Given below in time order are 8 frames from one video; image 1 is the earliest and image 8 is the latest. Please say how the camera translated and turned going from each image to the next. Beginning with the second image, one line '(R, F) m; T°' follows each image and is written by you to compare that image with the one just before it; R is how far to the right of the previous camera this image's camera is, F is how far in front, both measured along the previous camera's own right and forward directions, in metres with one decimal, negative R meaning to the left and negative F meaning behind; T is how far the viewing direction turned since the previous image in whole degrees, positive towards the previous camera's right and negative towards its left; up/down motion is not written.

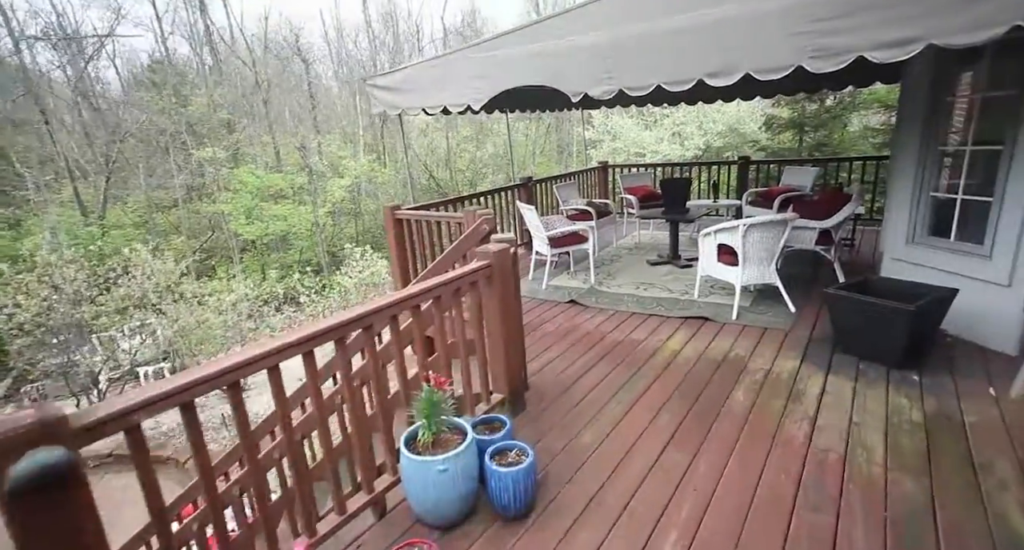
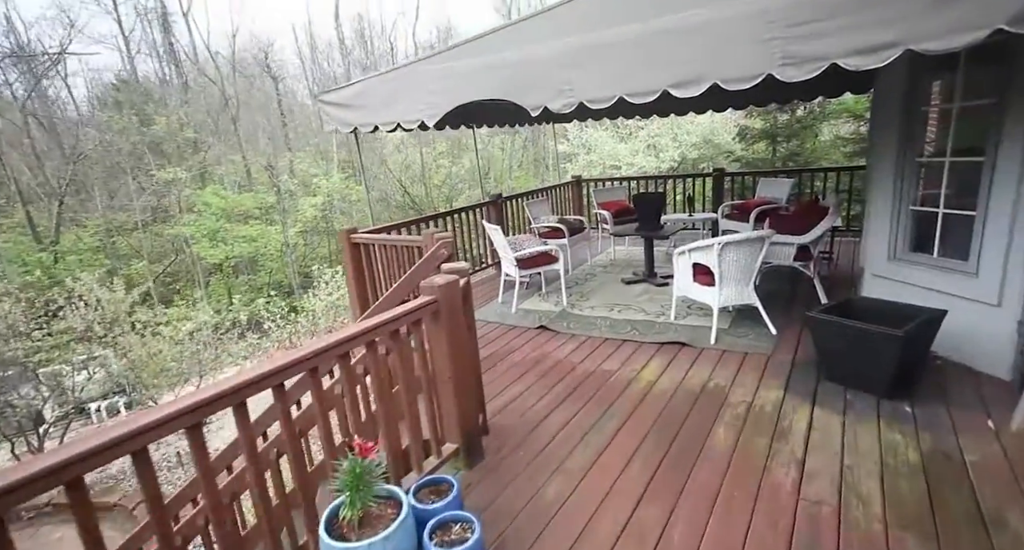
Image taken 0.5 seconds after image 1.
(+0.2, +0.3) m; +2°
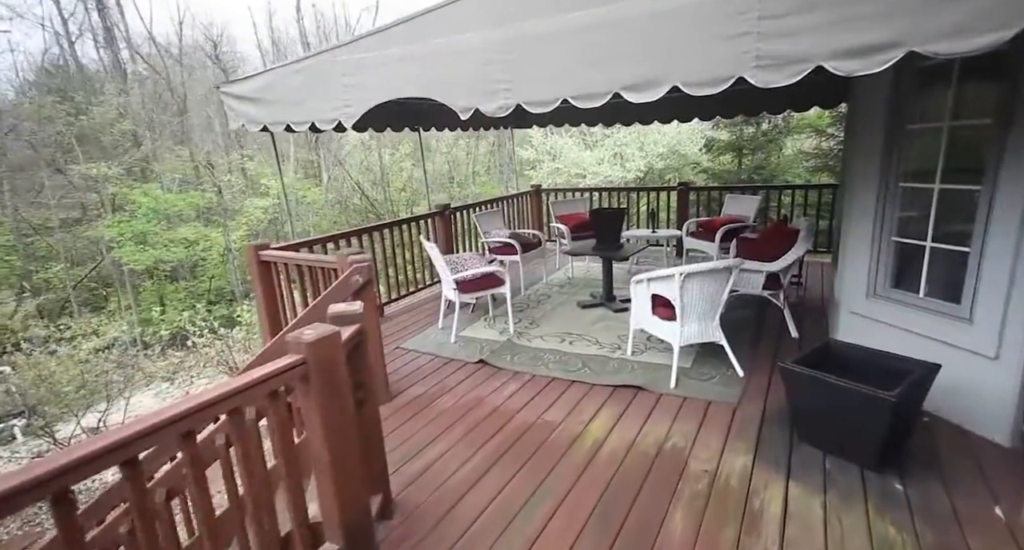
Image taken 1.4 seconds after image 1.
(+0.3, +0.6) m; +3°
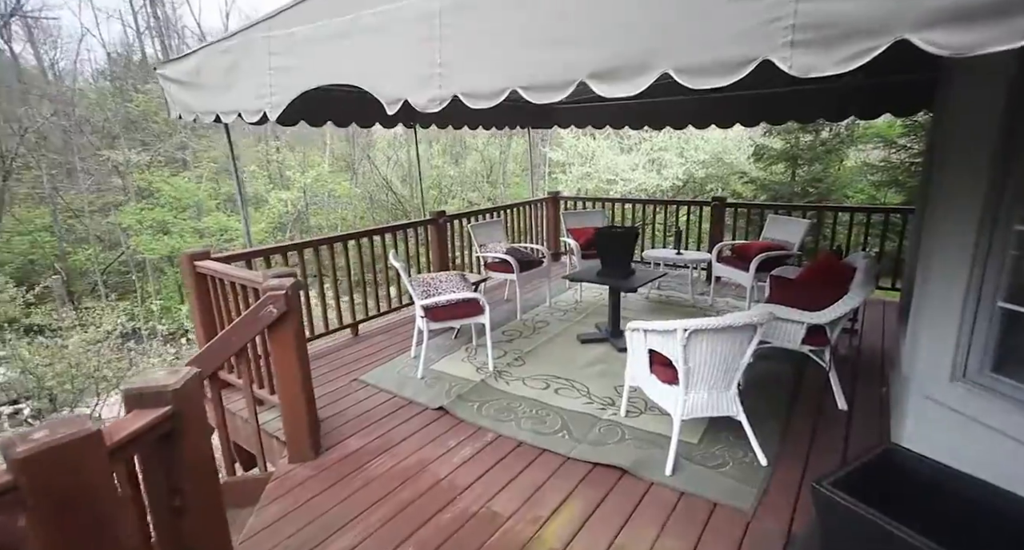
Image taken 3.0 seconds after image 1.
(+0.4, +0.7) m; -5°
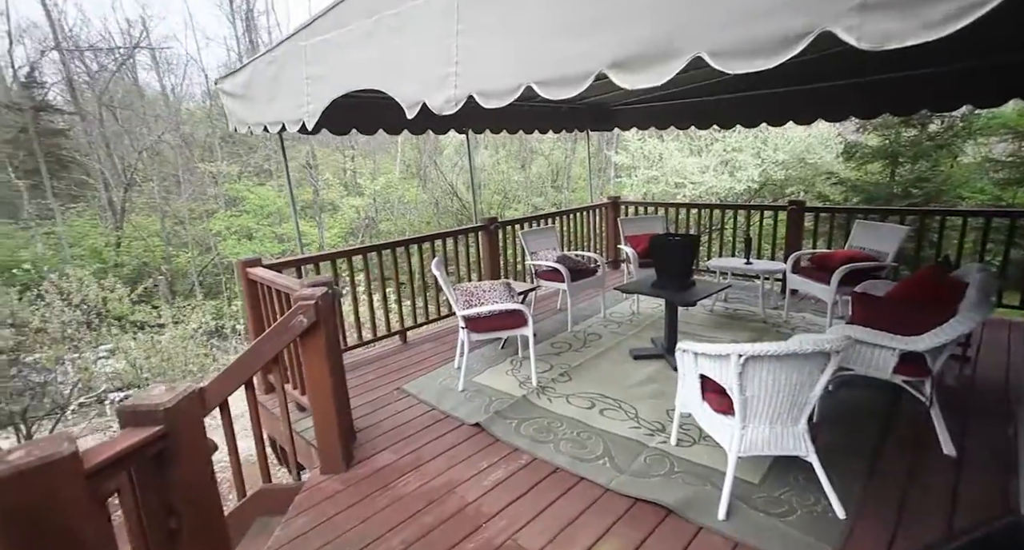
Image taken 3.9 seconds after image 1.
(+0.2, +0.2) m; -8°
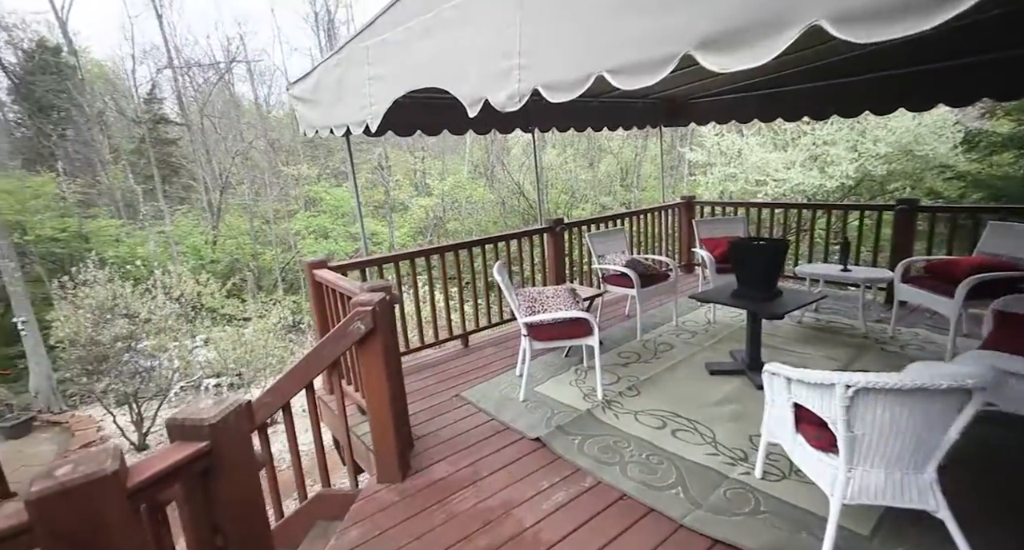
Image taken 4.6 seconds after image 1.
(0.0, +0.2) m; -7°
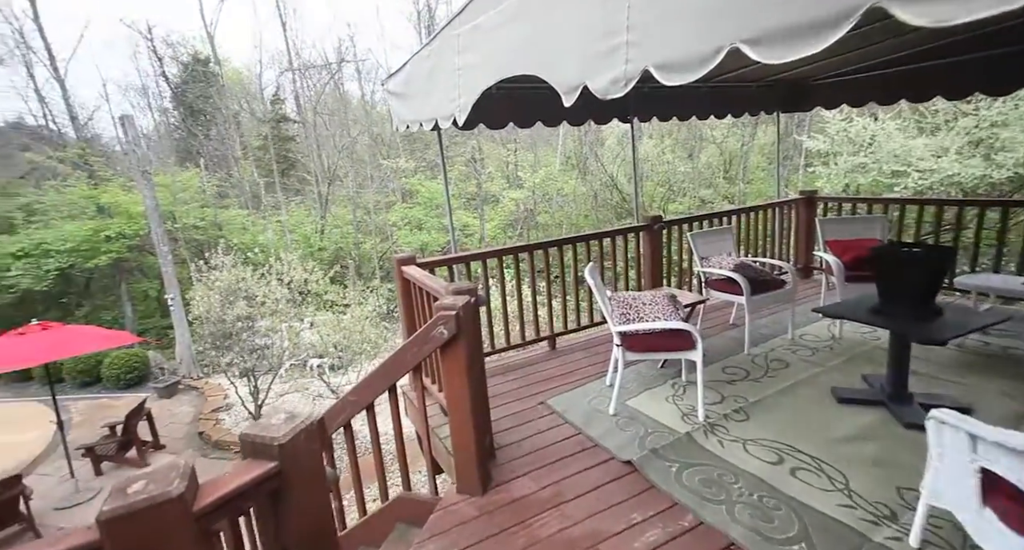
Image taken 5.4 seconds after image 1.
(0.0, +0.2) m; -10°
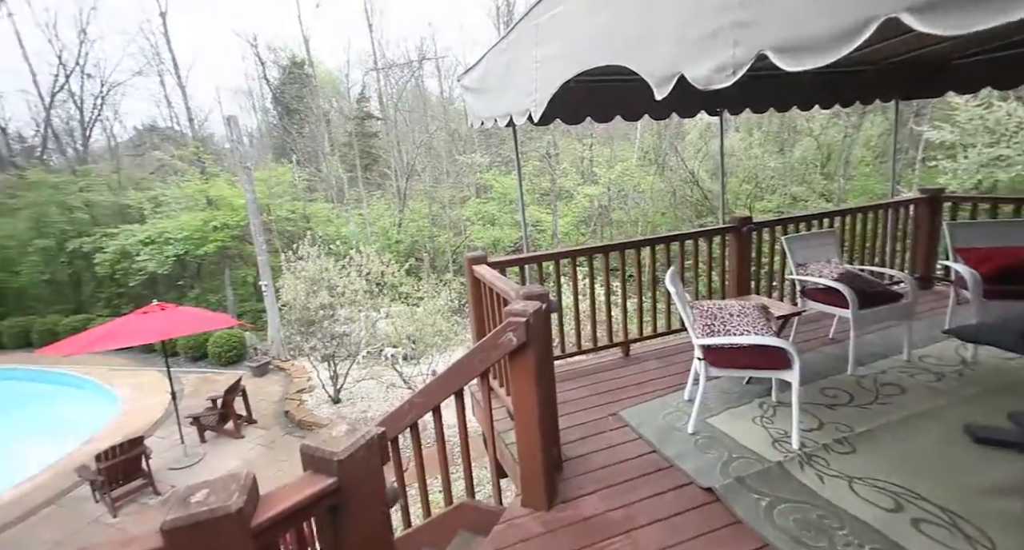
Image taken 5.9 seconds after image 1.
(0.0, +0.1) m; -8°
